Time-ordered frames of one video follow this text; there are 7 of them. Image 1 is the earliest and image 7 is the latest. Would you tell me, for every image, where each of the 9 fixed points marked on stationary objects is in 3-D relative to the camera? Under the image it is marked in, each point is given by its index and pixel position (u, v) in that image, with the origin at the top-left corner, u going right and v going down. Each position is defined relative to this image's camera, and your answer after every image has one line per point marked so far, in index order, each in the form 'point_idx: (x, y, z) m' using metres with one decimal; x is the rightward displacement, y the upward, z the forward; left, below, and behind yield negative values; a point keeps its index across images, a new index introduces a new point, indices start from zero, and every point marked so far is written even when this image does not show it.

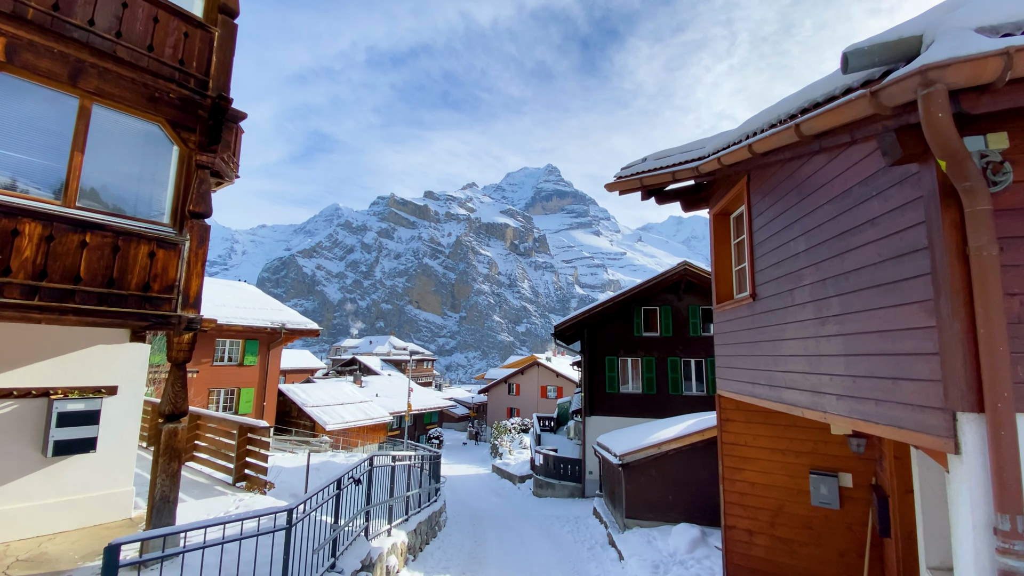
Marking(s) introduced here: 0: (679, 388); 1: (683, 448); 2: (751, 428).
0: (+6.8, -4.0, +18.5) m
1: (+3.8, -3.6, +10.2) m
2: (+3.2, -1.9, +6.1) m
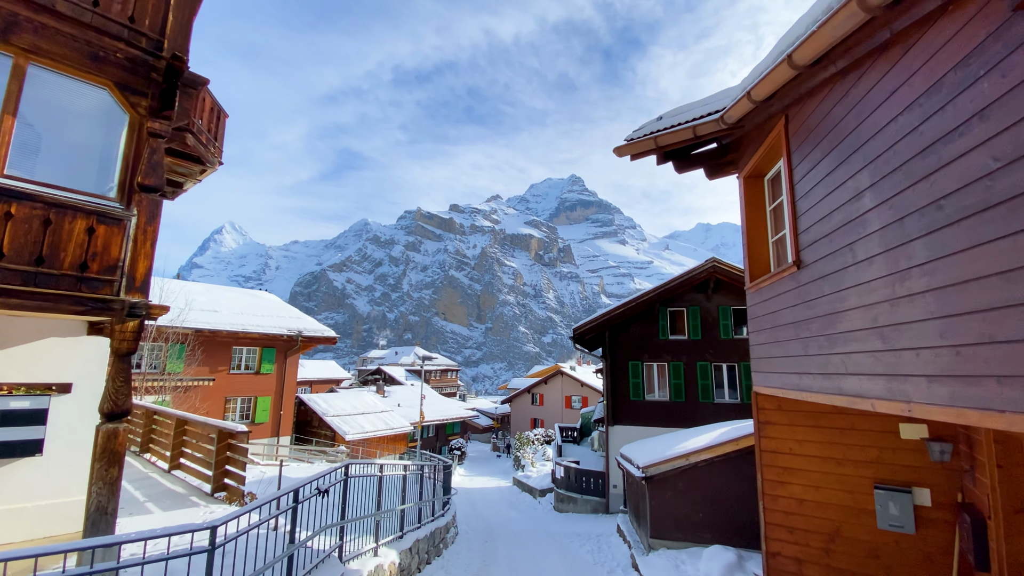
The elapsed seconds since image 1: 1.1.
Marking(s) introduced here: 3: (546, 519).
0: (+7.4, -4.0, +17.1) m
1: (+4.0, -3.4, +9.0) m
2: (+3.1, -1.6, +5.0) m
3: (+1.3, -8.8, +17.3) m
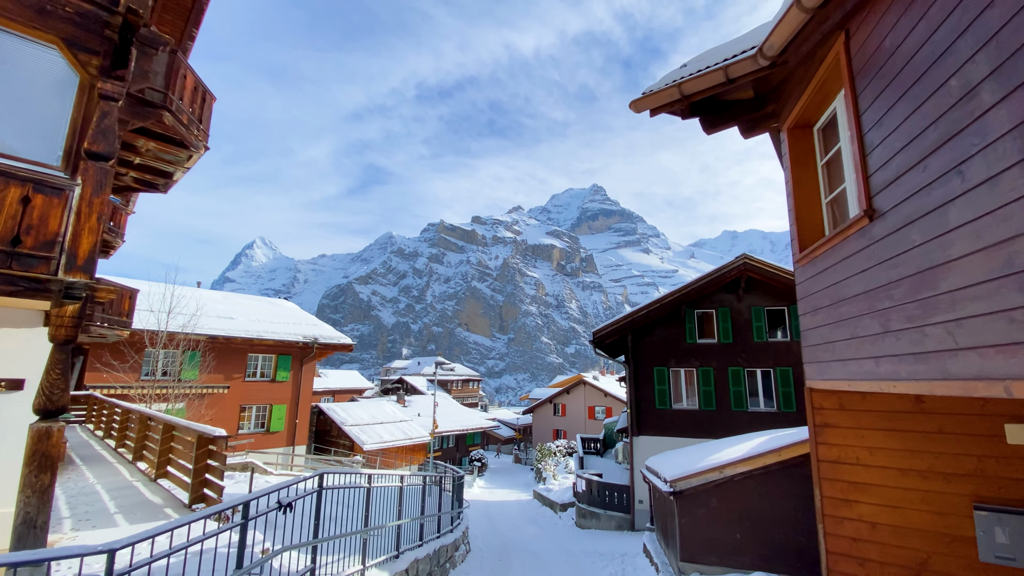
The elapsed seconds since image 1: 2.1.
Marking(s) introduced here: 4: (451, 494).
0: (+8.0, -3.9, +15.8) m
1: (+4.2, -3.2, +8.0) m
2: (+3.1, -1.3, +4.0) m
3: (+1.9, -8.8, +16.2) m
4: (-1.7, -5.6, +12.5) m
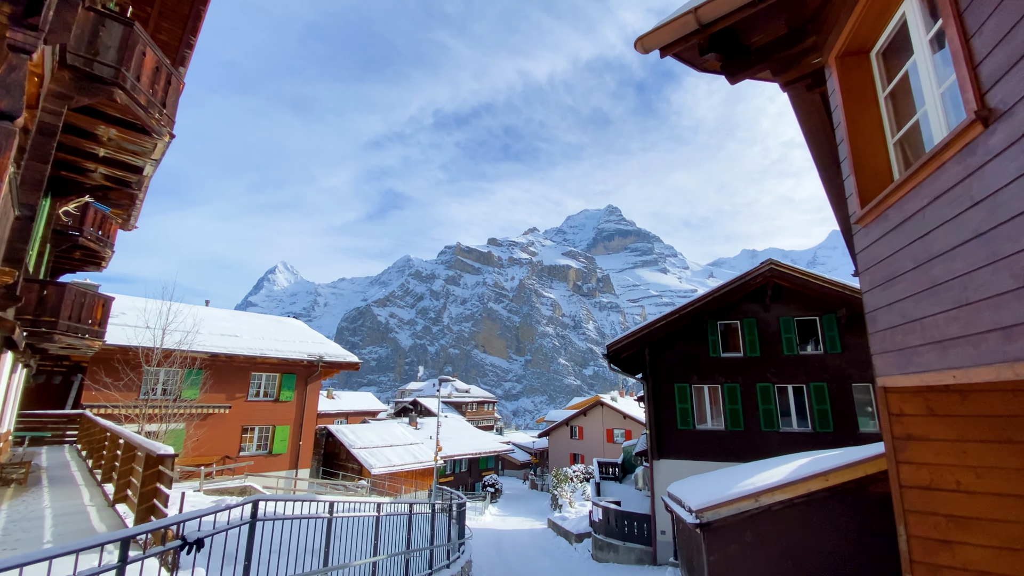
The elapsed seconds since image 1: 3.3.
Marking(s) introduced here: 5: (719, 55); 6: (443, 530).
0: (+8.2, -4.2, +14.4) m
1: (+4.2, -3.1, +6.7) m
2: (+2.9, -1.1, +3.0) m
3: (+2.2, -9.1, +14.8) m
4: (-1.5, -5.8, +11.4) m
5: (+1.9, +2.1, +4.2) m
6: (-1.6, -5.8, +11.0) m
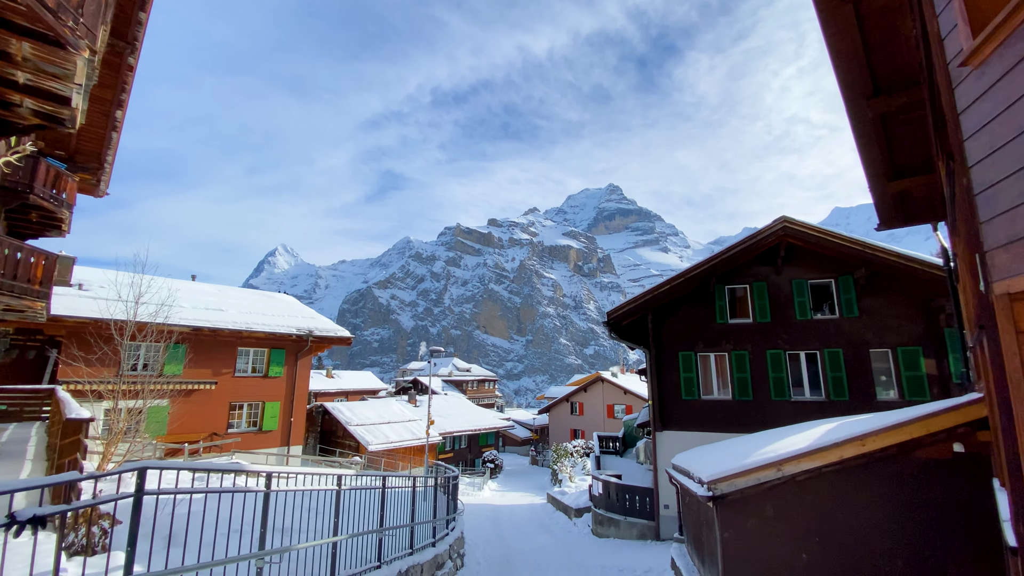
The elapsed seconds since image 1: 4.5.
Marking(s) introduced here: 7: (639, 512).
0: (+8.1, -3.0, +13.6) m
1: (+4.0, -2.3, +5.9) m
2: (+2.7, -0.5, +2.0) m
3: (+2.1, -8.0, +14.2) m
4: (-1.7, -4.9, +10.6) m
5: (+1.7, +2.8, +3.1) m
6: (-1.7, -4.9, +10.2) m
7: (+4.1, -7.1, +14.6) m
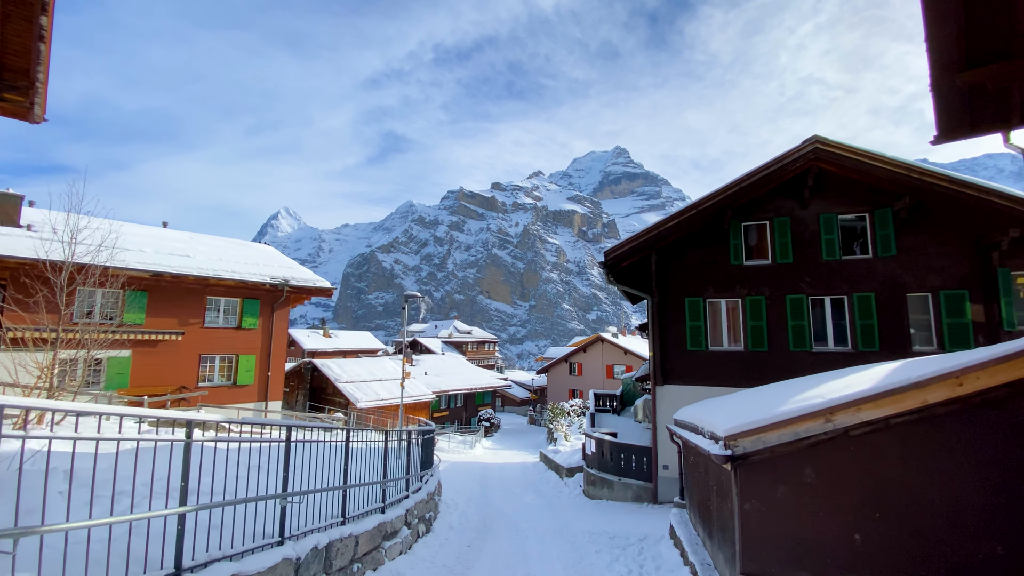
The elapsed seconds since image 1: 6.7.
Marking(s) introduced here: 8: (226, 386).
0: (+7.6, -1.4, +11.9) m
1: (+3.5, -1.2, +4.2) m
2: (+2.2, +0.4, +0.2) m
3: (+1.6, -6.2, +12.9) m
4: (-2.2, -3.4, +9.1) m
5: (+1.2, +3.7, +1.1) m
6: (-2.2, -3.4, +8.8) m
7: (+3.6, -5.3, +13.3) m
8: (-12.3, -4.2, +19.8) m
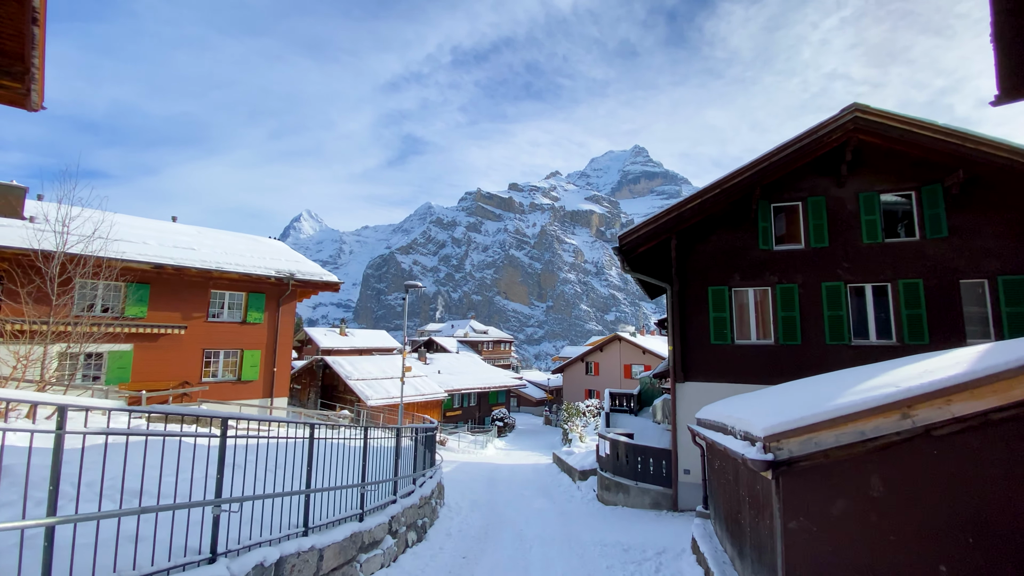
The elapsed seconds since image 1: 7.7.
0: (+7.8, -1.0, +10.7) m
1: (+3.3, -0.9, +3.2) m
2: (+1.9, +0.7, -0.8) m
3: (+1.8, -5.9, +12.0) m
4: (-2.1, -3.1, +8.3) m
5: (+0.9, +4.0, +0.1) m
6: (-2.2, -3.1, +8.0) m
7: (+3.8, -5.0, +12.2) m
8: (-11.9, -4.0, +19.4) m
